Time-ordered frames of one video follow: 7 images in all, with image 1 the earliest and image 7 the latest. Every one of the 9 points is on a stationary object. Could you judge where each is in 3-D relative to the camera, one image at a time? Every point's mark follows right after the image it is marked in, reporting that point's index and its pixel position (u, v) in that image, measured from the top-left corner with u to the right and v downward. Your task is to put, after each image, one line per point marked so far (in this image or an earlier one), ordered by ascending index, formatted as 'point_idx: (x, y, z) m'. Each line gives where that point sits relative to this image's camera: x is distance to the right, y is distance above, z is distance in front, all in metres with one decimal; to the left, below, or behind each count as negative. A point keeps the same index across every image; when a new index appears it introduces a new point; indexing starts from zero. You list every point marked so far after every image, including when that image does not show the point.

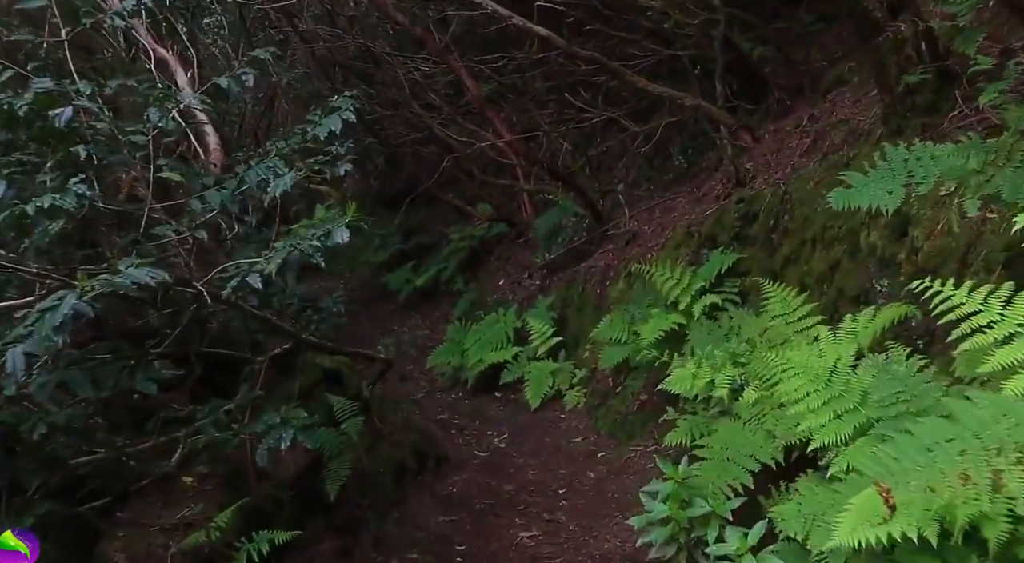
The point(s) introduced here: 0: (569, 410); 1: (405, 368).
0: (+0.6, -1.2, +8.9) m
1: (-1.4, -1.1, +12.4) m
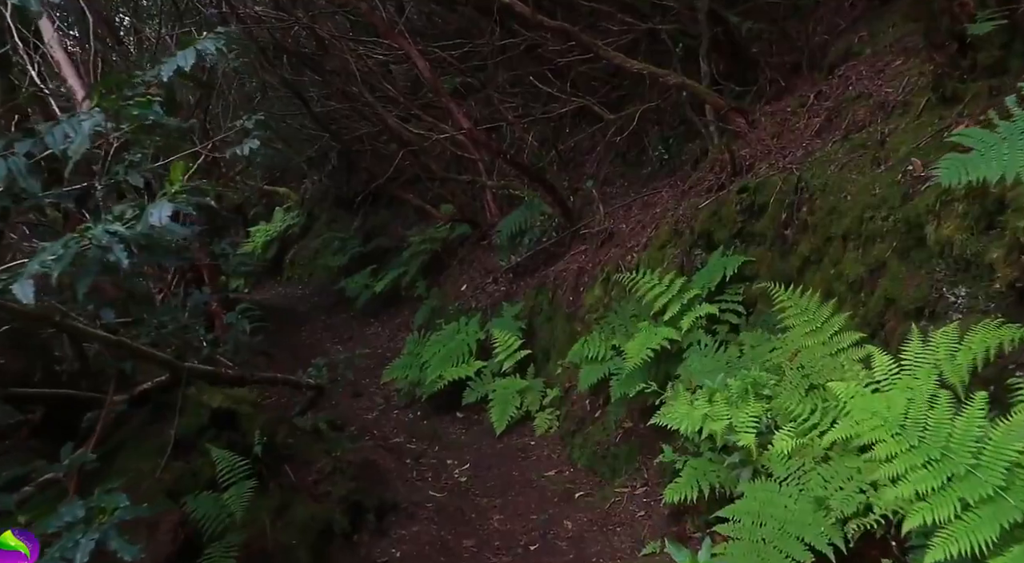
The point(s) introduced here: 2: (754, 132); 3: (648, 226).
0: (+0.2, -1.3, +7.8) m
1: (-1.8, -1.2, +11.2) m
2: (+1.9, +1.2, +7.0) m
3: (+1.2, +0.5, +7.9) m
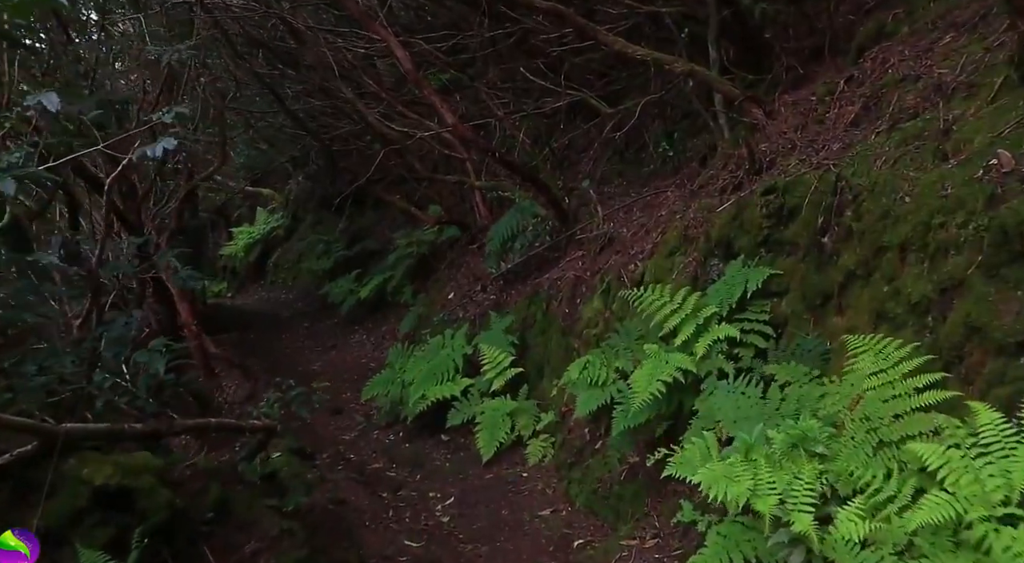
0: (+0.2, -1.4, +6.9) m
1: (-1.9, -1.3, +10.3) m
2: (+1.8, +1.1, +6.2) m
3: (+1.1, +0.4, +7.0) m
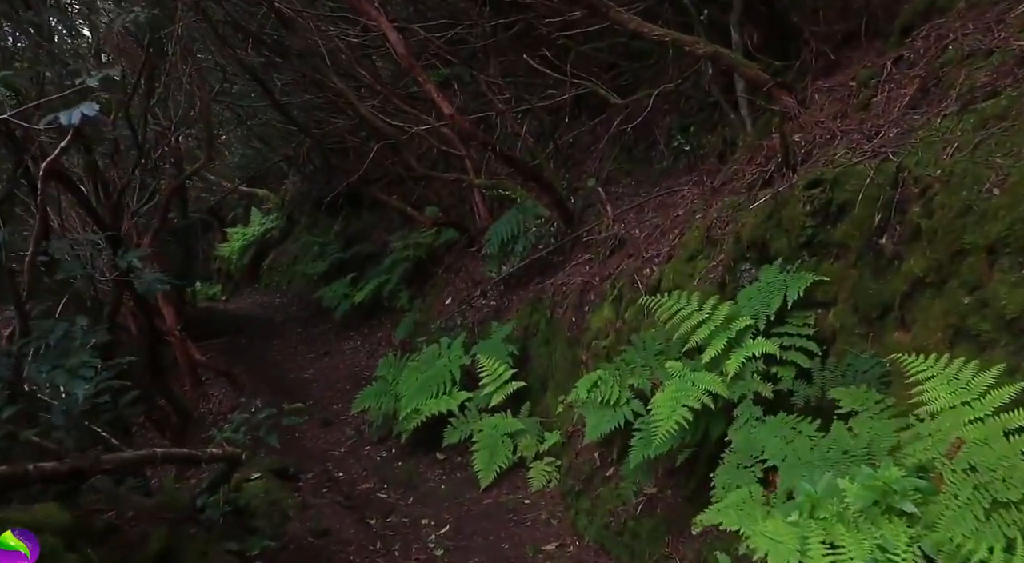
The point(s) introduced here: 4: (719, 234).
0: (+0.2, -1.4, +6.3) m
1: (-1.9, -1.4, +9.7) m
2: (+1.8, +1.0, +5.6) m
3: (+1.1, +0.3, +6.4) m
4: (+1.2, +0.3, +5.5) m
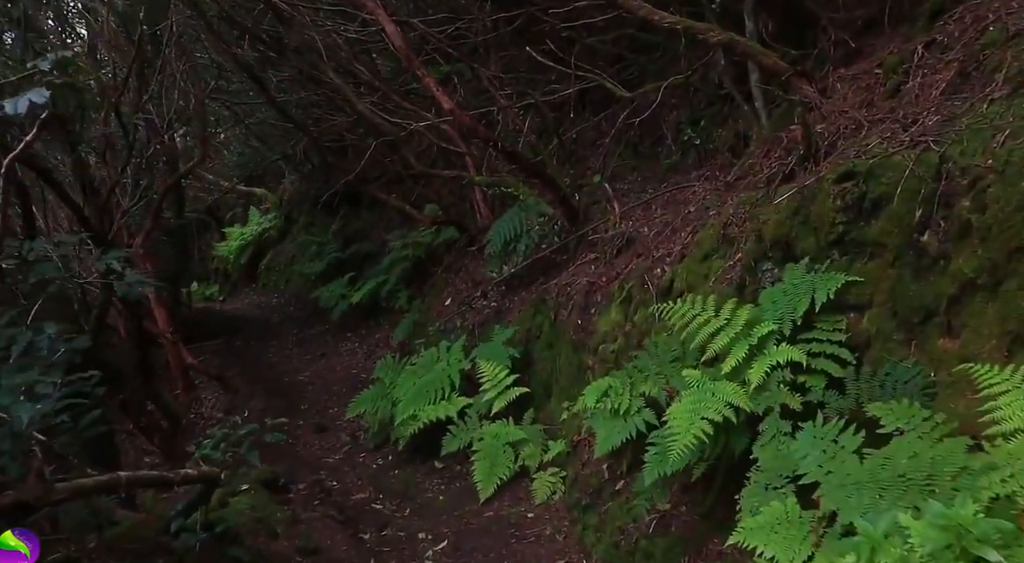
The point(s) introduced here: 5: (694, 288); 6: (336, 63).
0: (+0.2, -1.4, +5.9) m
1: (-1.9, -1.4, +9.3) m
2: (+1.8, +1.0, +5.2) m
3: (+1.1, +0.3, +6.0) m
4: (+1.2, +0.3, +5.1) m
5: (+1.0, 0.0, +5.2) m
6: (-2.1, +2.6, +10.9) m
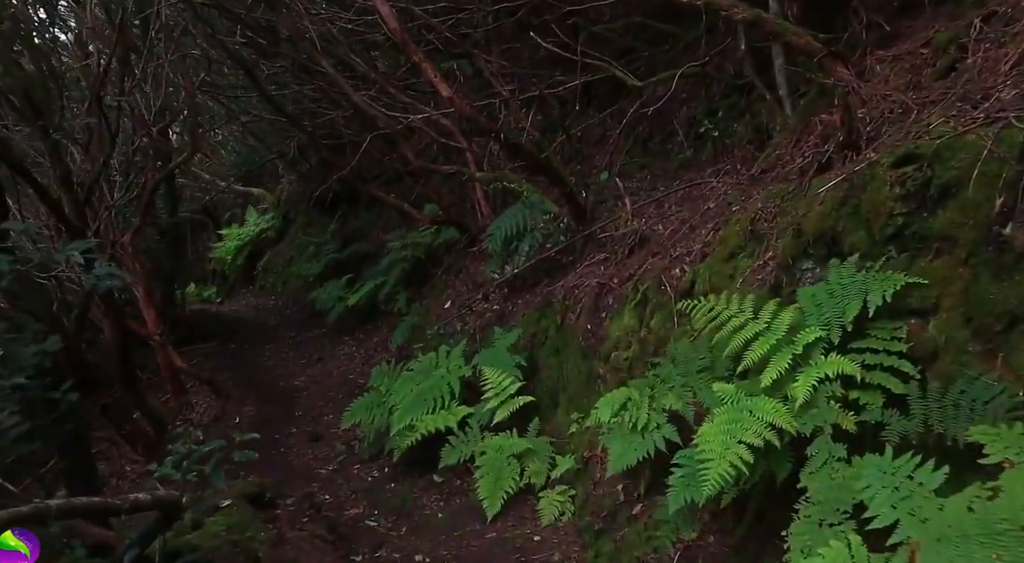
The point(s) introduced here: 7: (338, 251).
0: (+0.2, -1.4, +5.4) m
1: (-1.9, -1.4, +8.8) m
2: (+1.8, +1.0, +4.7) m
3: (+1.1, +0.3, +5.5) m
4: (+1.3, +0.3, +4.6) m
5: (+1.1, 0.0, +4.7) m
6: (-2.0, +2.6, +10.4) m
7: (-2.5, +0.5, +13.3) m
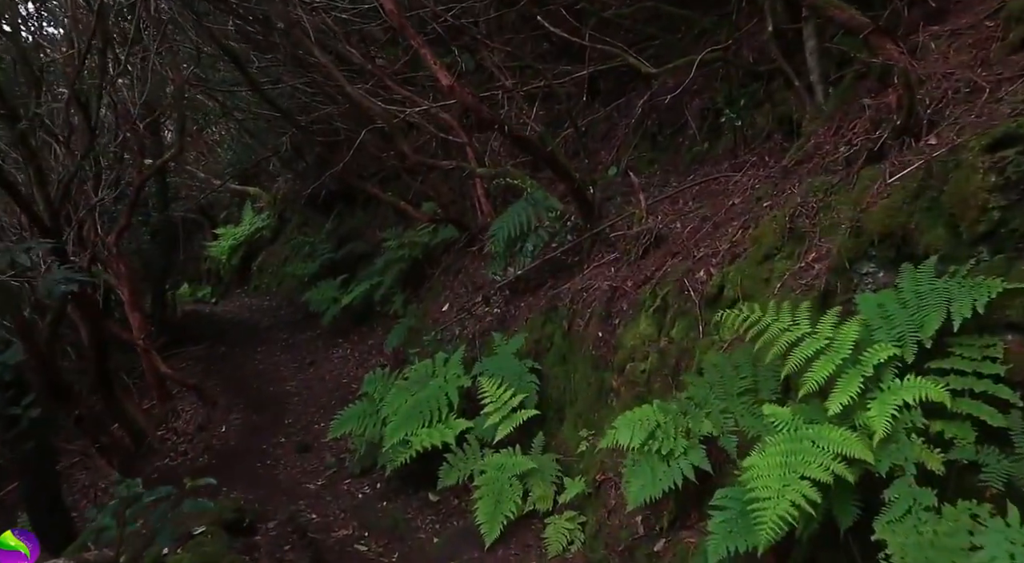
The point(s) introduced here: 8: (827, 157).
0: (+0.2, -1.5, +4.9) m
1: (-1.8, -1.4, +8.3) m
2: (+1.9, +1.0, +4.2) m
3: (+1.2, +0.3, +5.0) m
4: (+1.3, +0.2, +4.1) m
5: (+1.1, -0.1, +4.1) m
6: (-2.0, +2.6, +9.8) m
7: (-2.5, +0.4, +12.8) m
8: (+1.5, +0.6, +4.5) m
